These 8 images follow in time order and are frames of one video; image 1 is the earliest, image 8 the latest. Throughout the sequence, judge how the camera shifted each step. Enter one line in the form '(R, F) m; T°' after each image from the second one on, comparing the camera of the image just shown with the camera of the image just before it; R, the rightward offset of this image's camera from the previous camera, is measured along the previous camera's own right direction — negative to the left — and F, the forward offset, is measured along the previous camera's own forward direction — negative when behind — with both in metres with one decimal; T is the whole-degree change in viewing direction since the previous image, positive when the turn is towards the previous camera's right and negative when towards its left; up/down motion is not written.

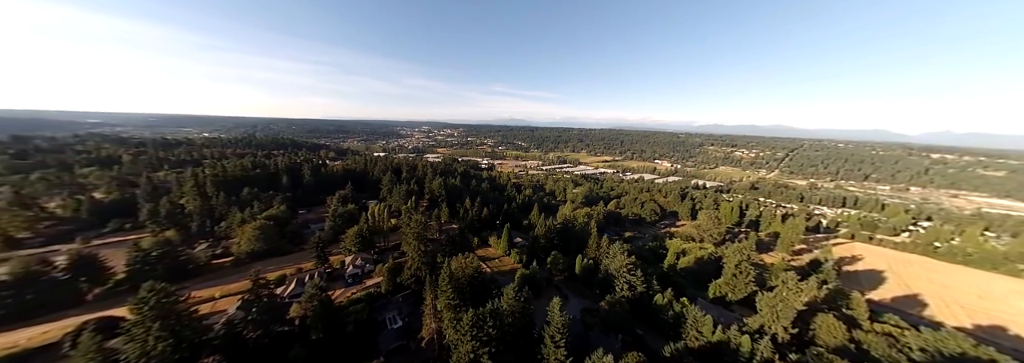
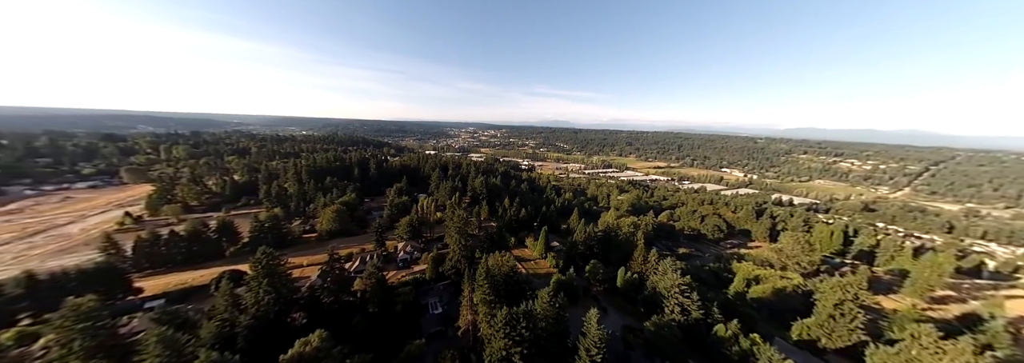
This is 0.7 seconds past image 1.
(-0.4, -0.1) m; -10°
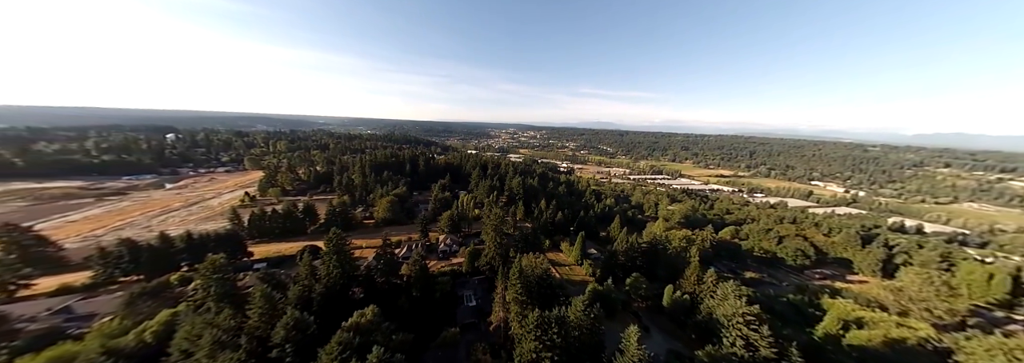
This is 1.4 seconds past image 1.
(-0.4, -0.1) m; -9°
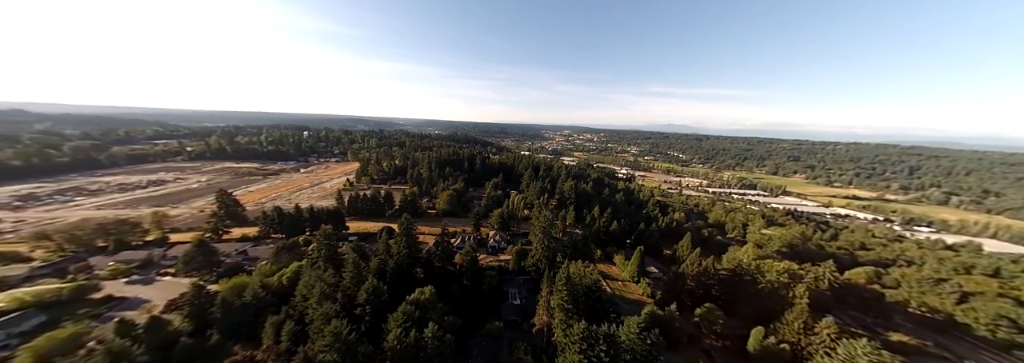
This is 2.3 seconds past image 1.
(-0.6, -0.1) m; -13°
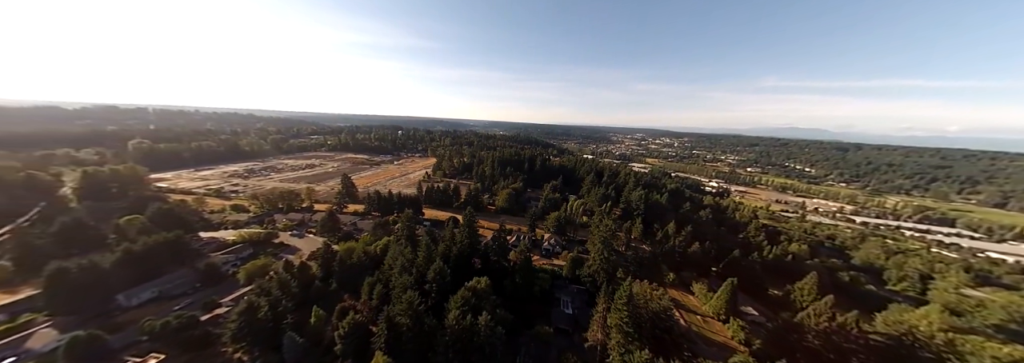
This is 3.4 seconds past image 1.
(-0.7, -0.1) m; -15°
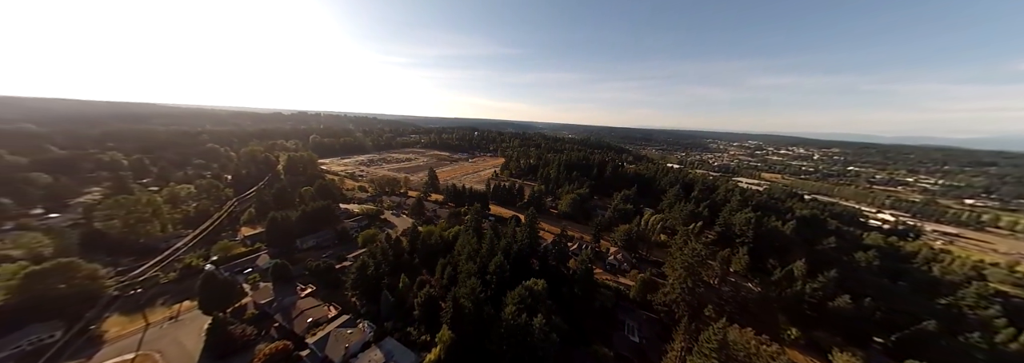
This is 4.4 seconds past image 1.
(-0.8, -0.2) m; -16°
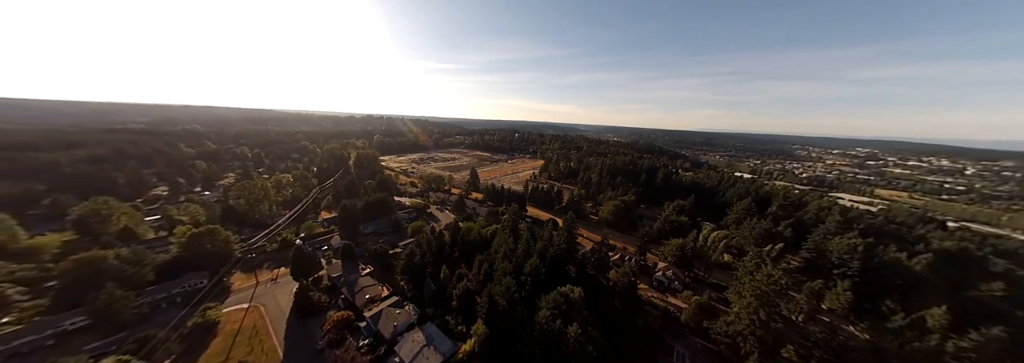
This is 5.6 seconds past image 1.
(-0.6, -0.1) m; -9°
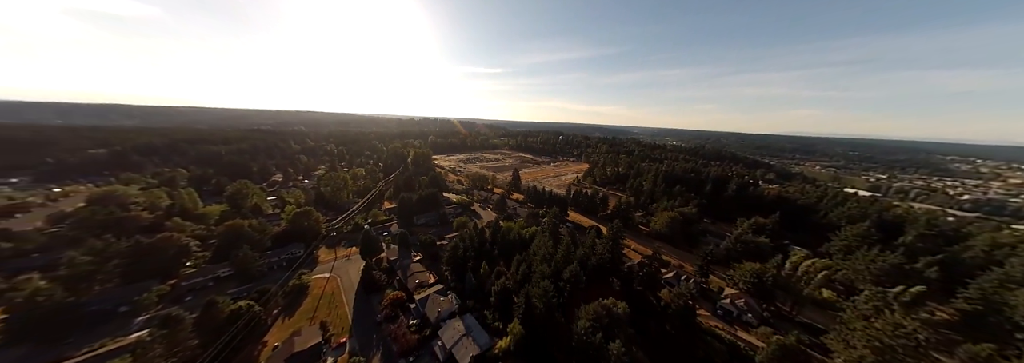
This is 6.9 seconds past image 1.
(-0.6, -0.1) m; -10°
